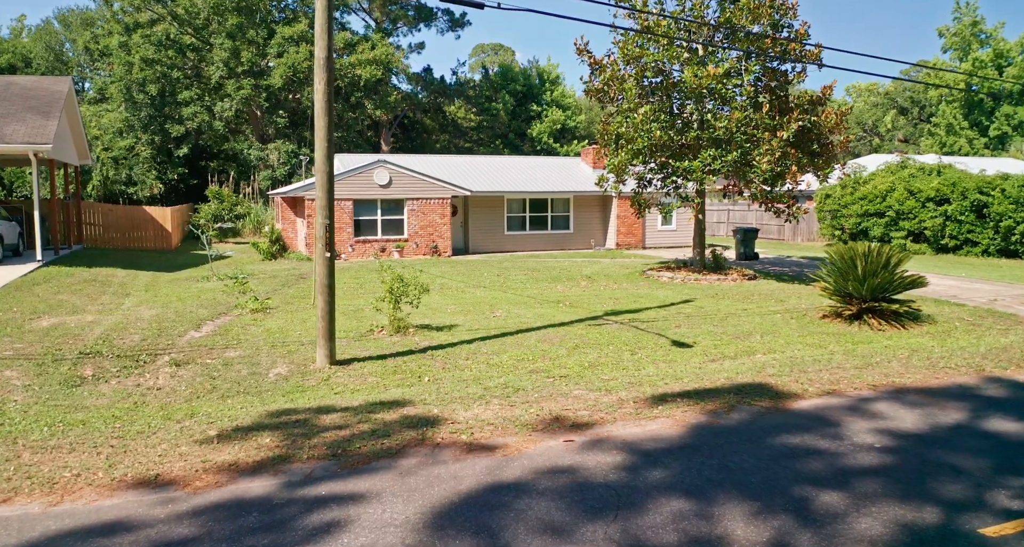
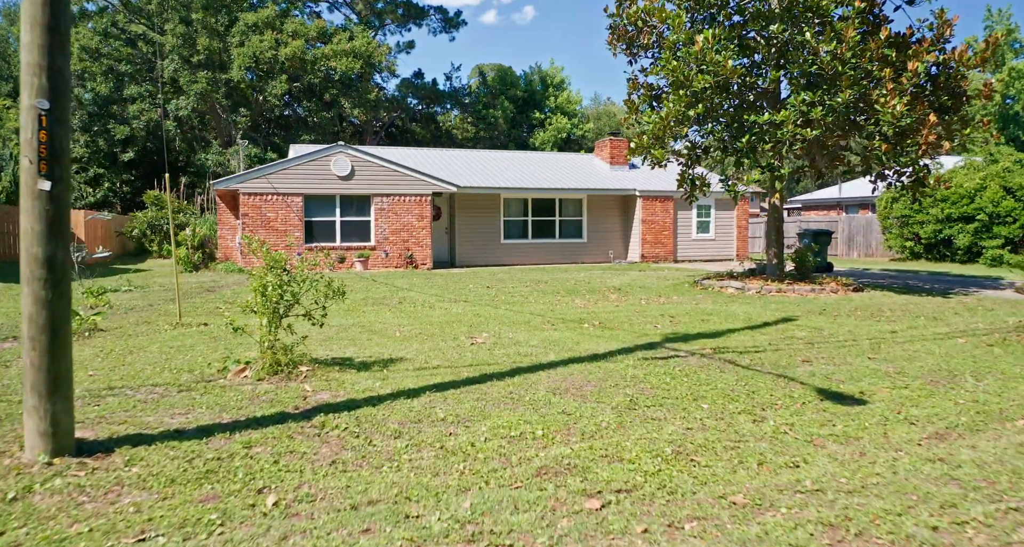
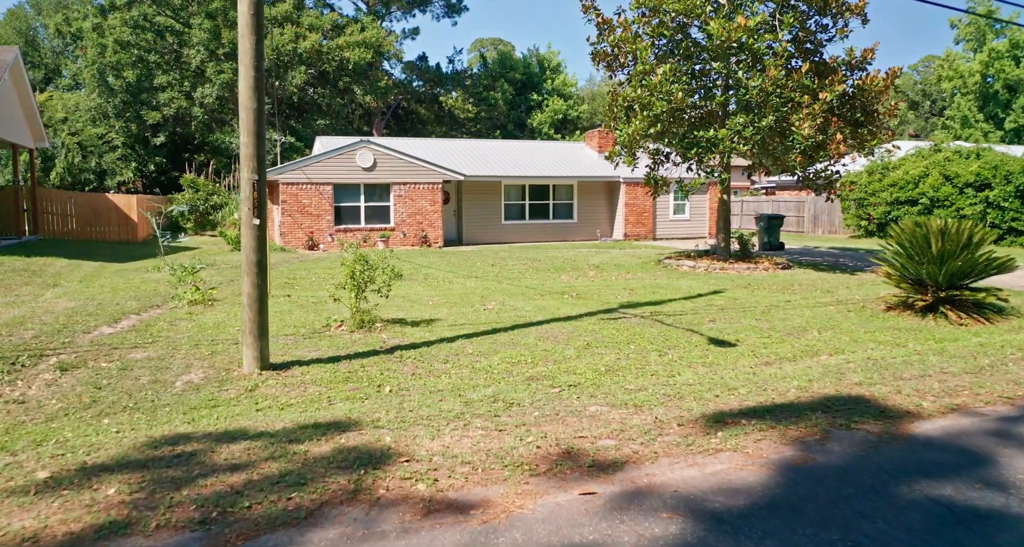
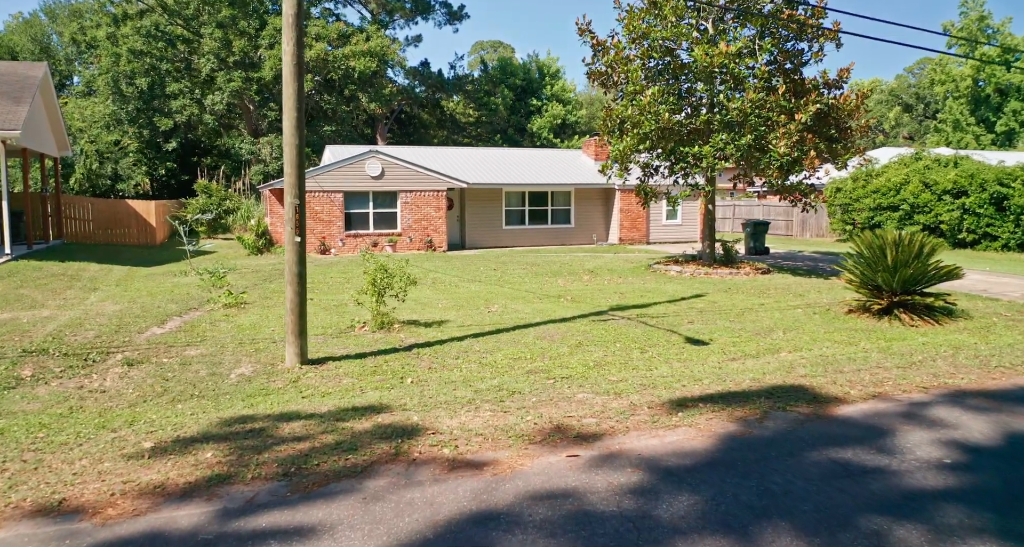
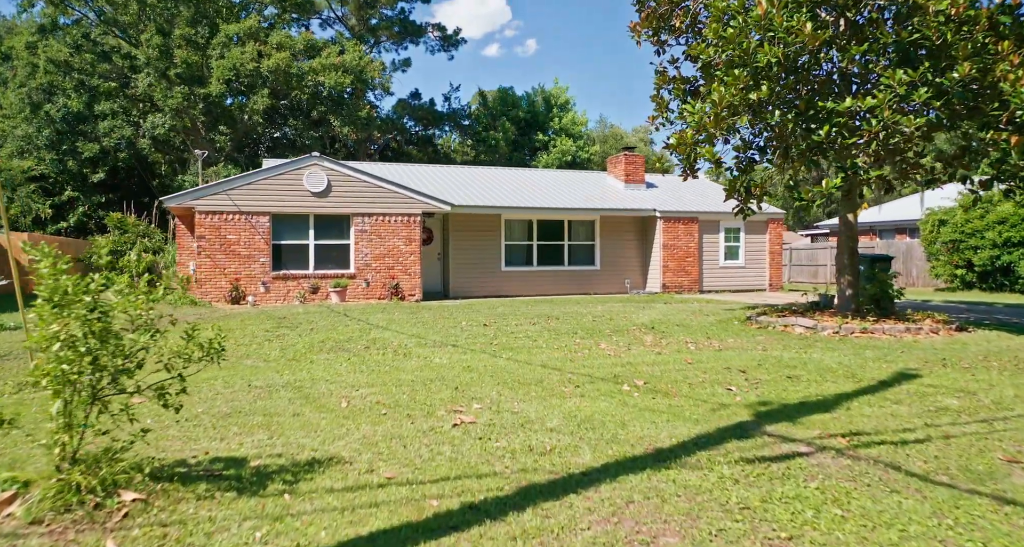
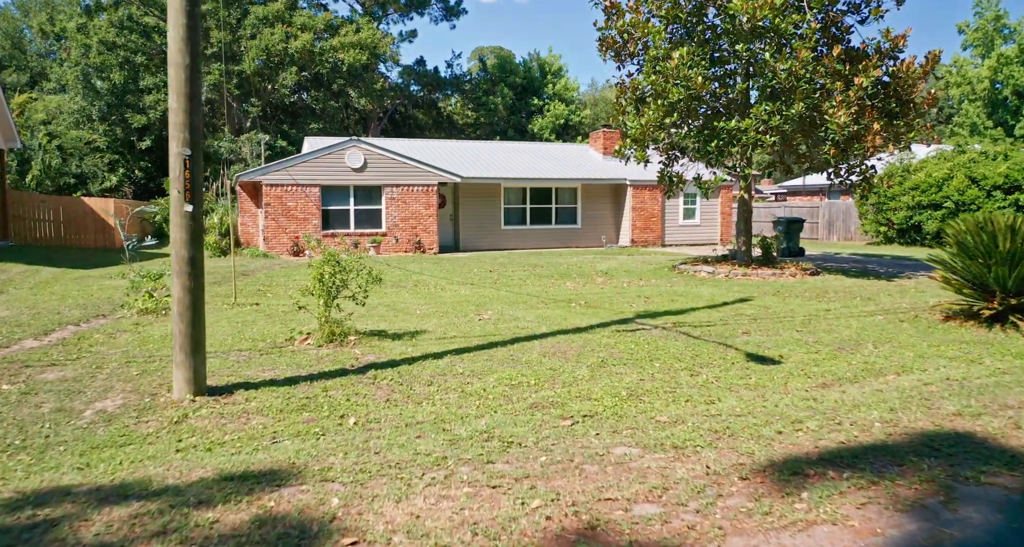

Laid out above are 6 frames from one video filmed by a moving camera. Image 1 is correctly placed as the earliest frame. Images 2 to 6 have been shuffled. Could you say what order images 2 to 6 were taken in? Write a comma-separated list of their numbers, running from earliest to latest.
4, 3, 6, 2, 5
